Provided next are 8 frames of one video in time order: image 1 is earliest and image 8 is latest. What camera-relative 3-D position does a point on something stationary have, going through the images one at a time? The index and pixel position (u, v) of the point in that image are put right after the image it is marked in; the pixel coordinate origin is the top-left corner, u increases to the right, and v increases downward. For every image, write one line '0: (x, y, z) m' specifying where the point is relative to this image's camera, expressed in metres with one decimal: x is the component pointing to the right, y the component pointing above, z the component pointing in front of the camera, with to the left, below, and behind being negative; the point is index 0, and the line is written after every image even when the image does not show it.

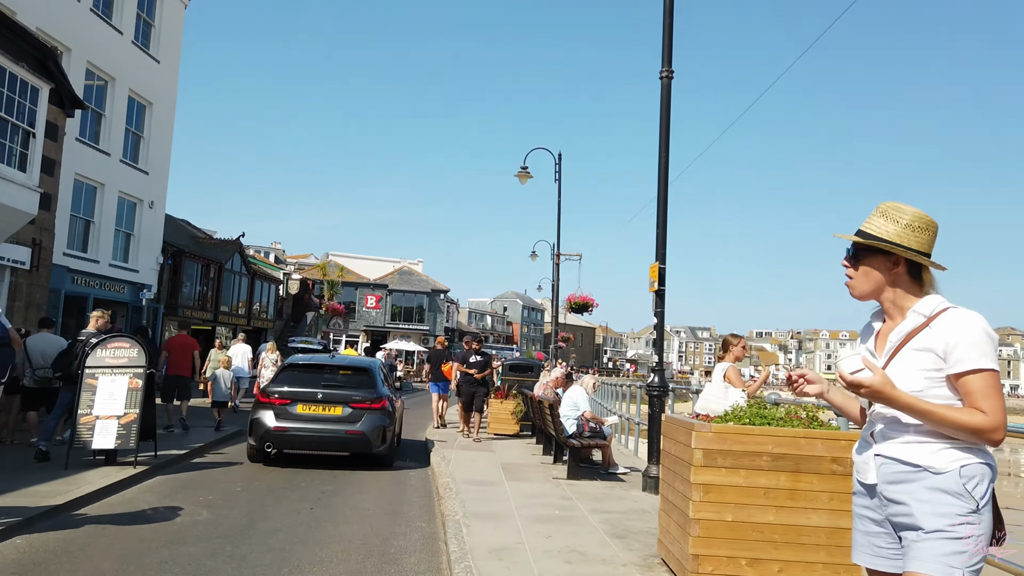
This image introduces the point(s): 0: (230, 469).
0: (-3.6, -2.3, +10.2) m
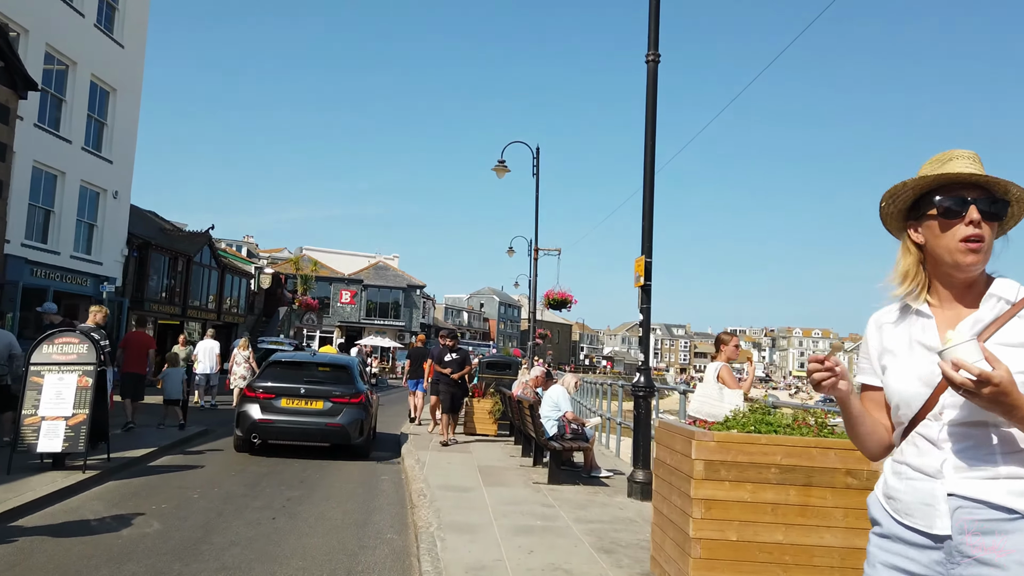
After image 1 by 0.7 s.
0: (-3.9, -2.2, +9.6) m
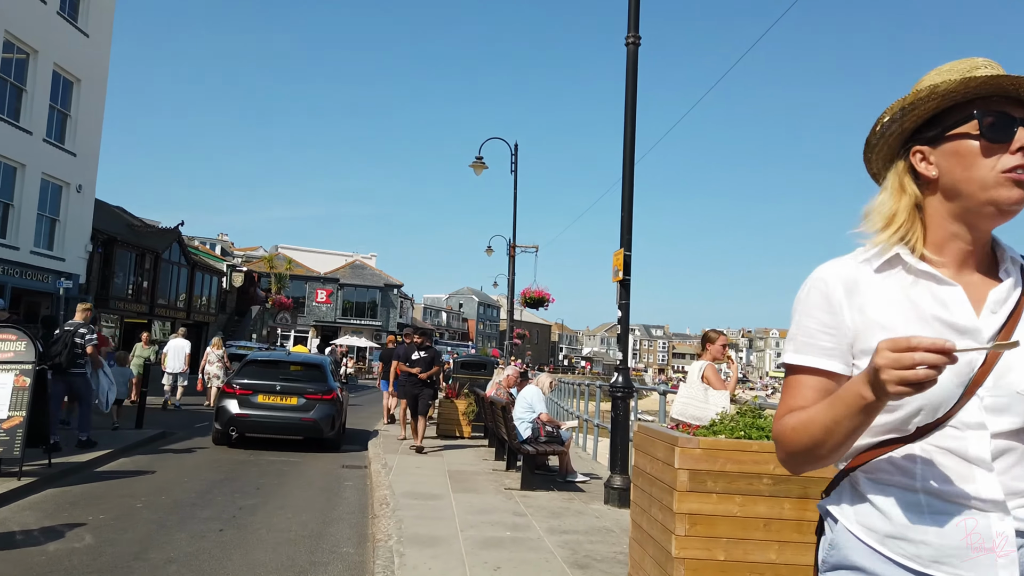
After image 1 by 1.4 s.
0: (-4.3, -2.2, +9.0) m
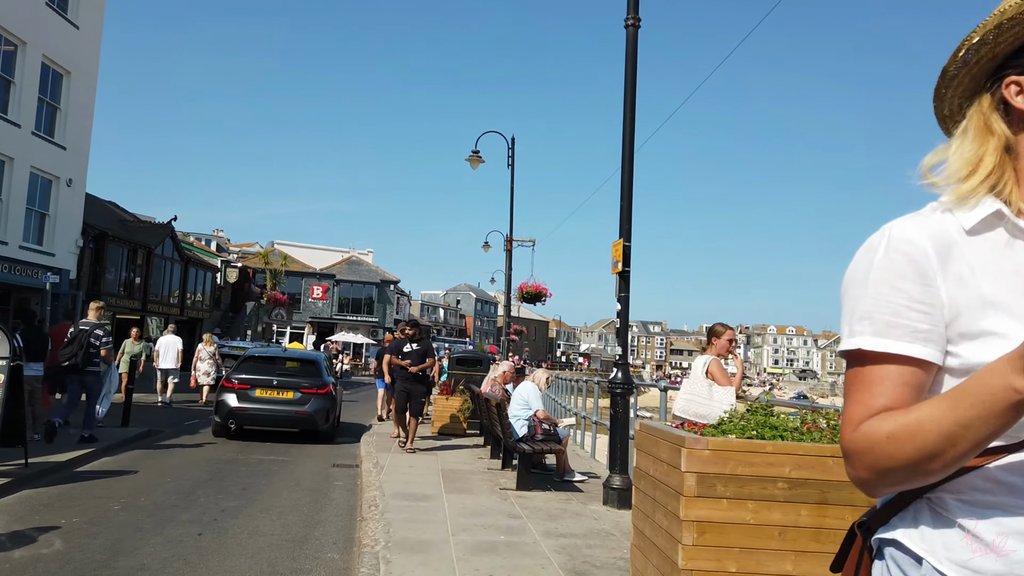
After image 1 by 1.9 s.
0: (-4.3, -2.1, +8.6) m
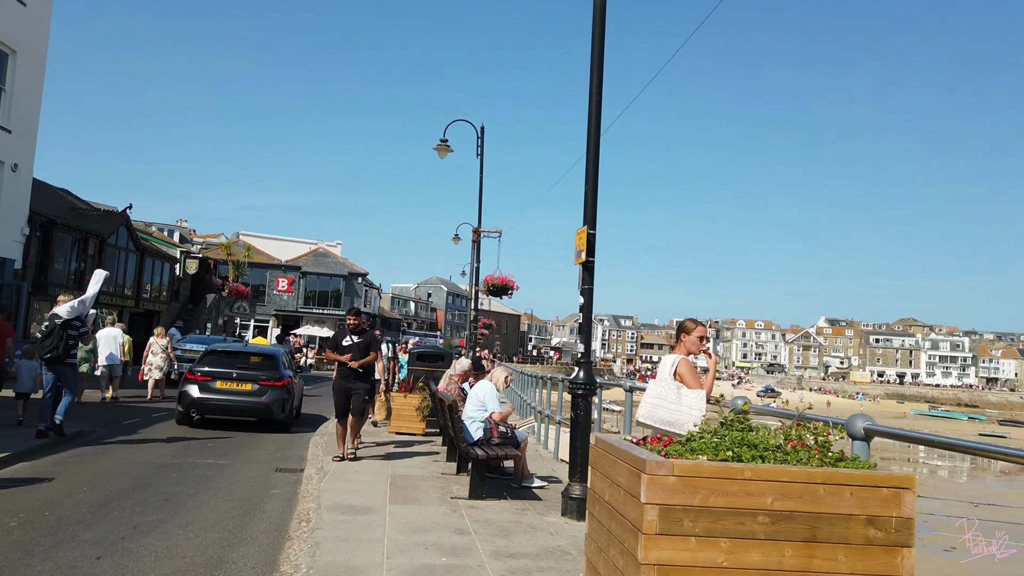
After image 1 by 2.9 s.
0: (-4.8, -2.0, +7.8) m
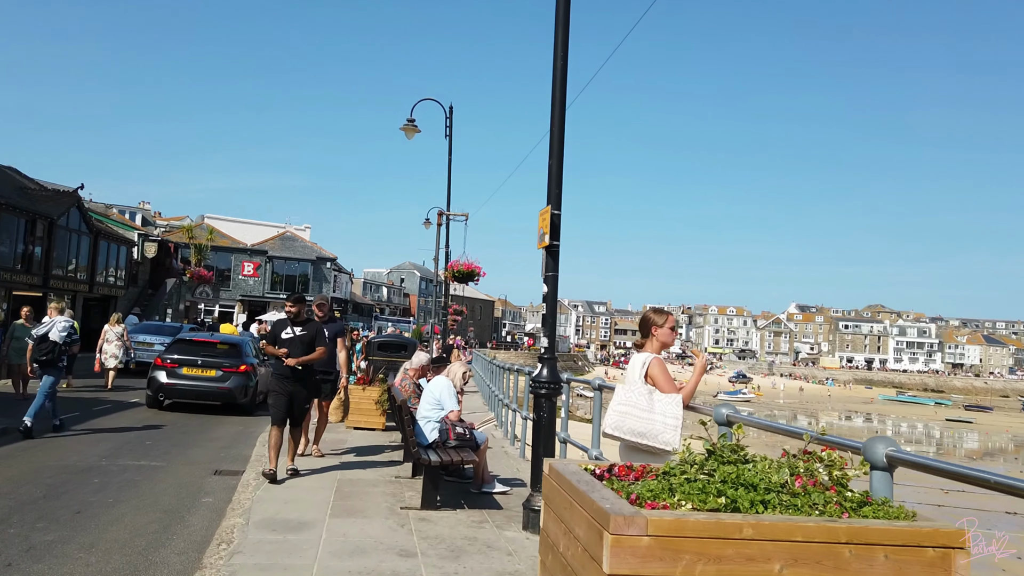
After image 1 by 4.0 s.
0: (-5.2, -1.9, +6.8) m
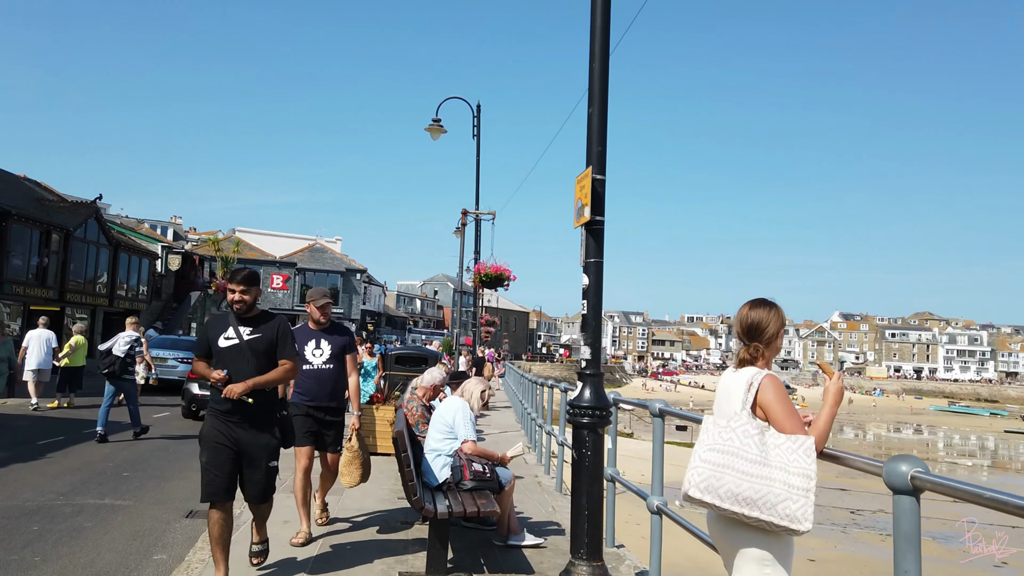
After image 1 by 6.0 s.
0: (-4.9, -1.9, +5.3) m
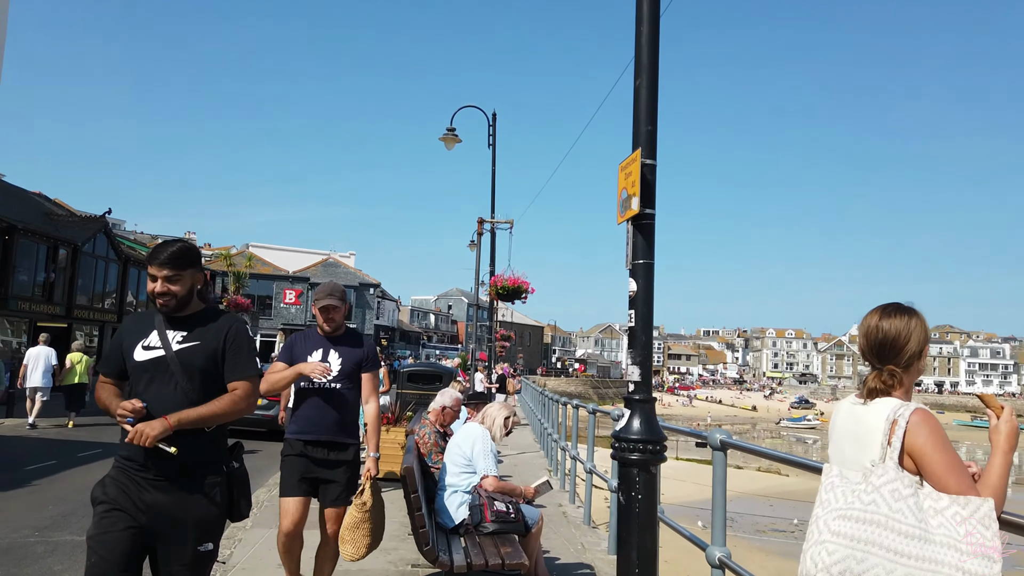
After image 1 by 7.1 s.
0: (-4.8, -1.9, +4.5) m
